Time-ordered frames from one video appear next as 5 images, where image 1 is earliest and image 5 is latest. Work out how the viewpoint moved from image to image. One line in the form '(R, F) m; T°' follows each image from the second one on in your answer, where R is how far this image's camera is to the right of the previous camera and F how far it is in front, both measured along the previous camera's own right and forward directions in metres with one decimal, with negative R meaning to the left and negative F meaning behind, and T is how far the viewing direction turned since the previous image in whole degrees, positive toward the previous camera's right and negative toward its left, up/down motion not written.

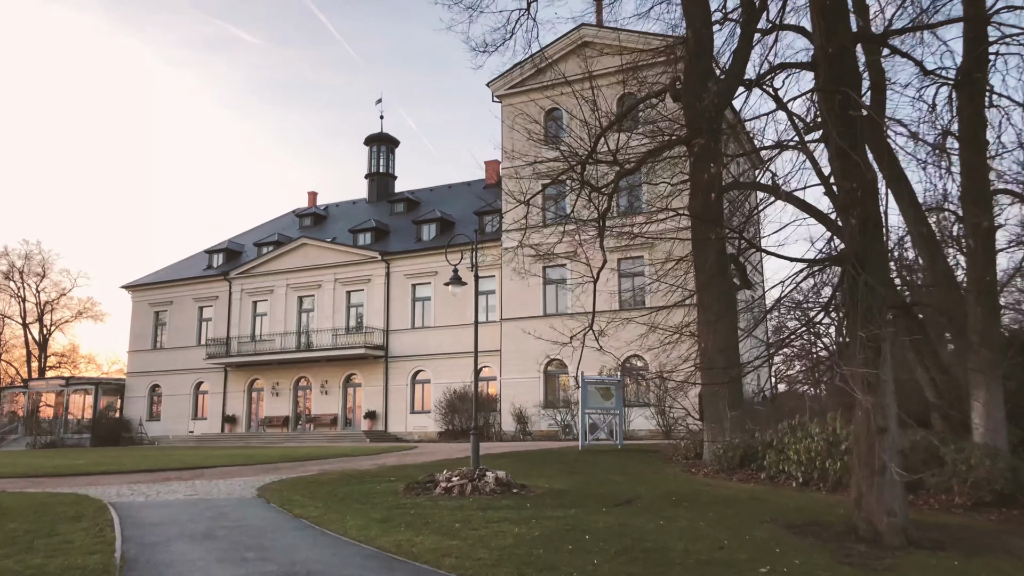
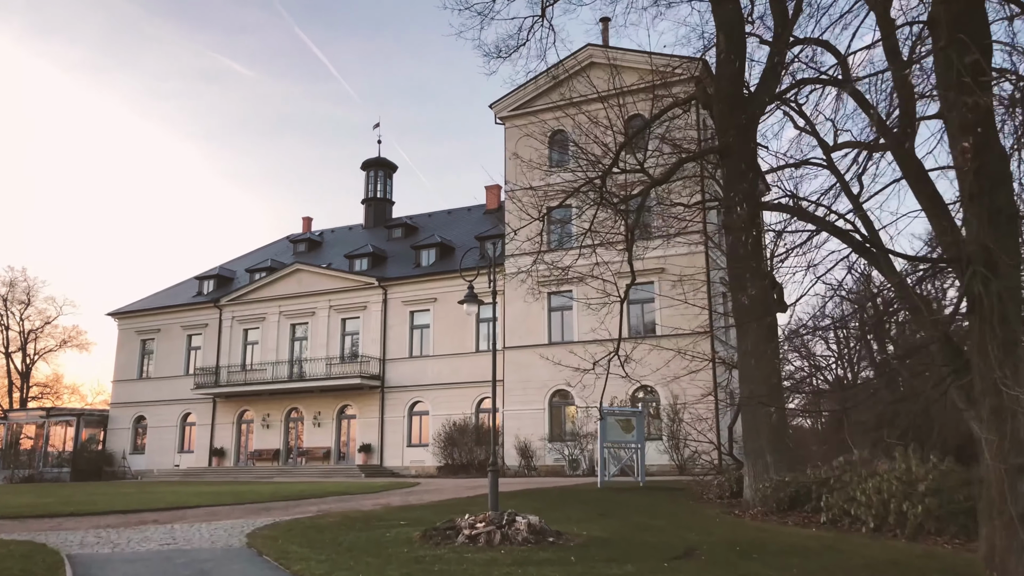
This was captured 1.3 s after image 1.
(-0.4, +1.1) m; +1°
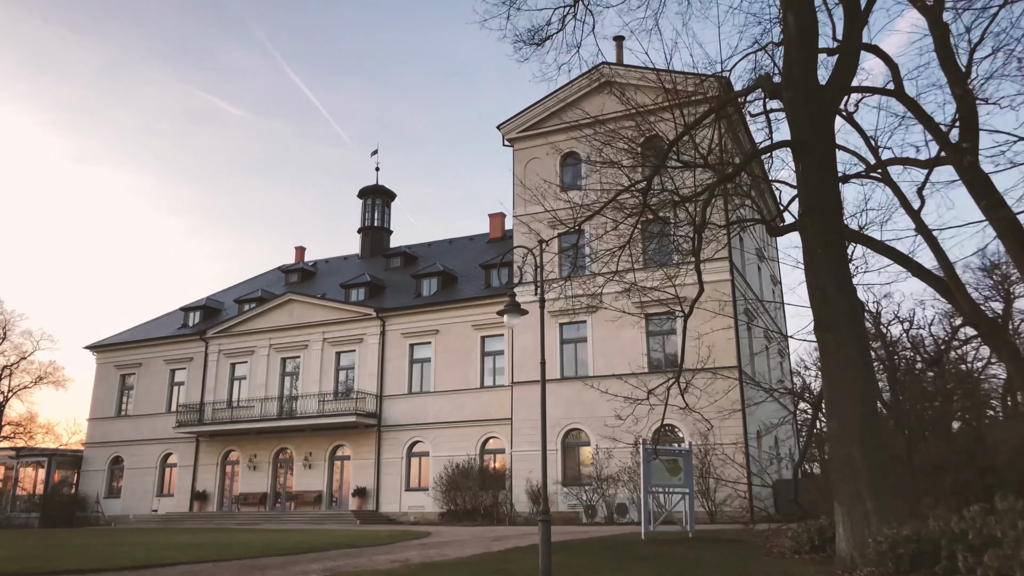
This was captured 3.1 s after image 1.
(-0.7, +1.7) m; +1°
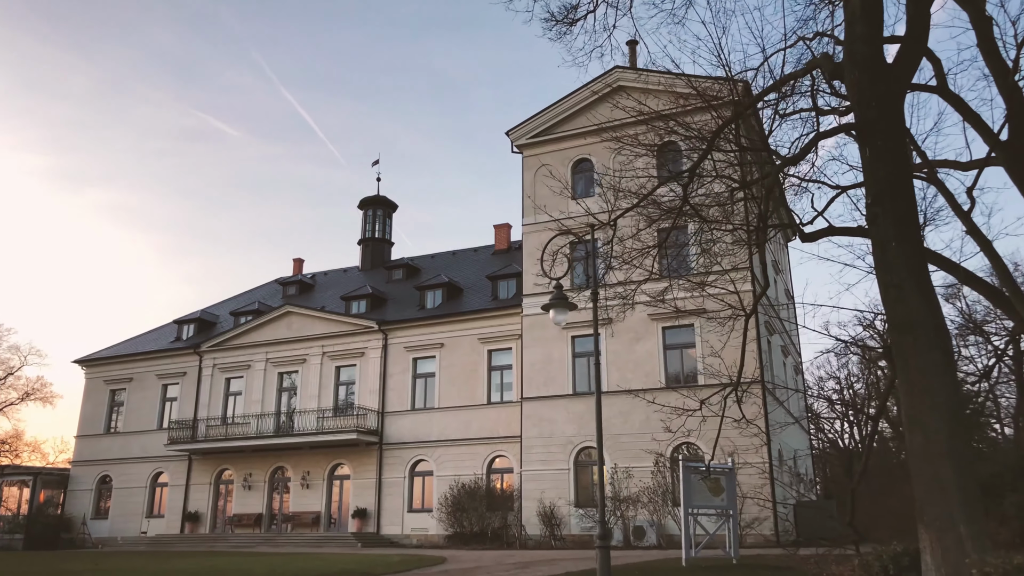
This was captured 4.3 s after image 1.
(-0.5, +1.0) m; 0°
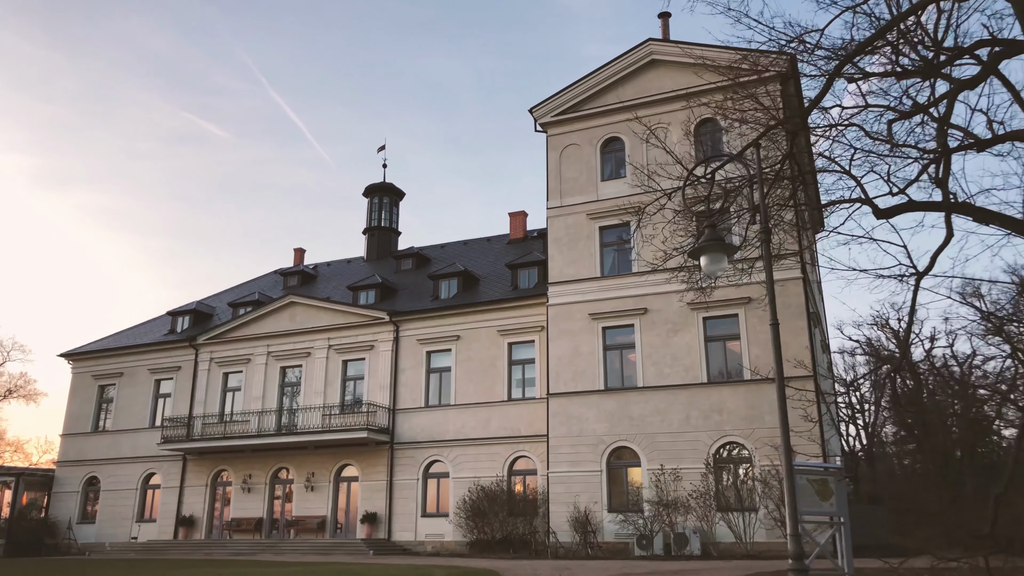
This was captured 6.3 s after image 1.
(-1.0, +1.7) m; +1°
